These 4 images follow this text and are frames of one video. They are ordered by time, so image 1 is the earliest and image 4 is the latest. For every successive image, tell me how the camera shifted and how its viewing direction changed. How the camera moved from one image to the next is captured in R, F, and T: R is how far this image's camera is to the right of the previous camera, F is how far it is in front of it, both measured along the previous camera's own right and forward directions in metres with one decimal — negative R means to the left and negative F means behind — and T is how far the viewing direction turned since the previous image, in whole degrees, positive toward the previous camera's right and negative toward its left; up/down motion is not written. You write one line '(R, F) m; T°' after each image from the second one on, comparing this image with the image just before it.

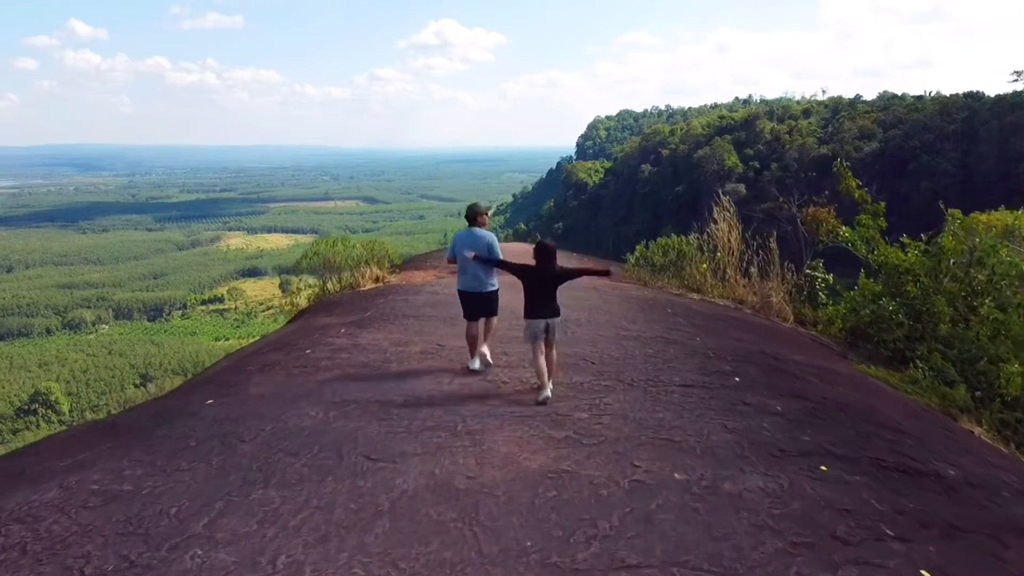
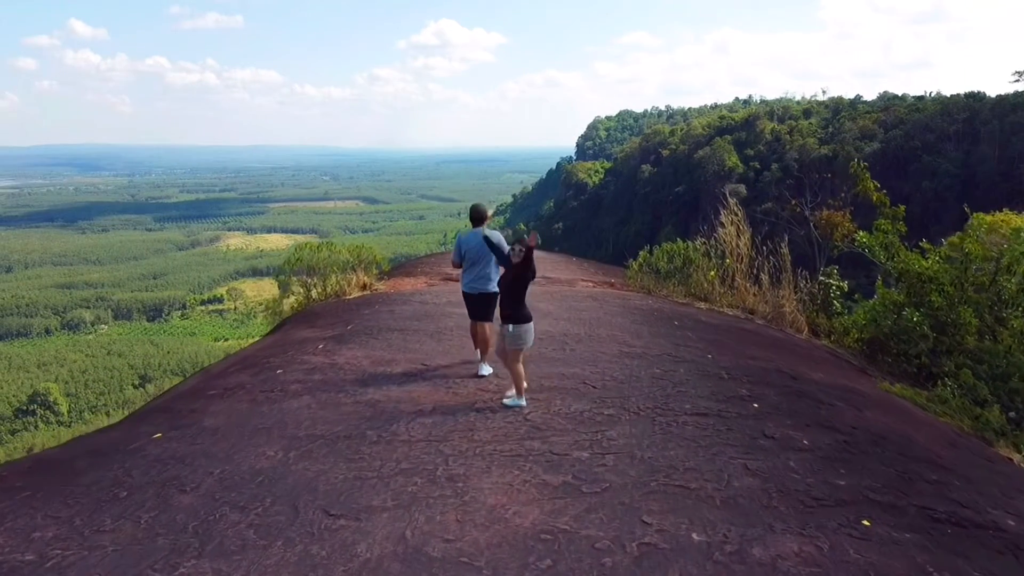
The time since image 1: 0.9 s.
(0.0, +0.5) m; 0°
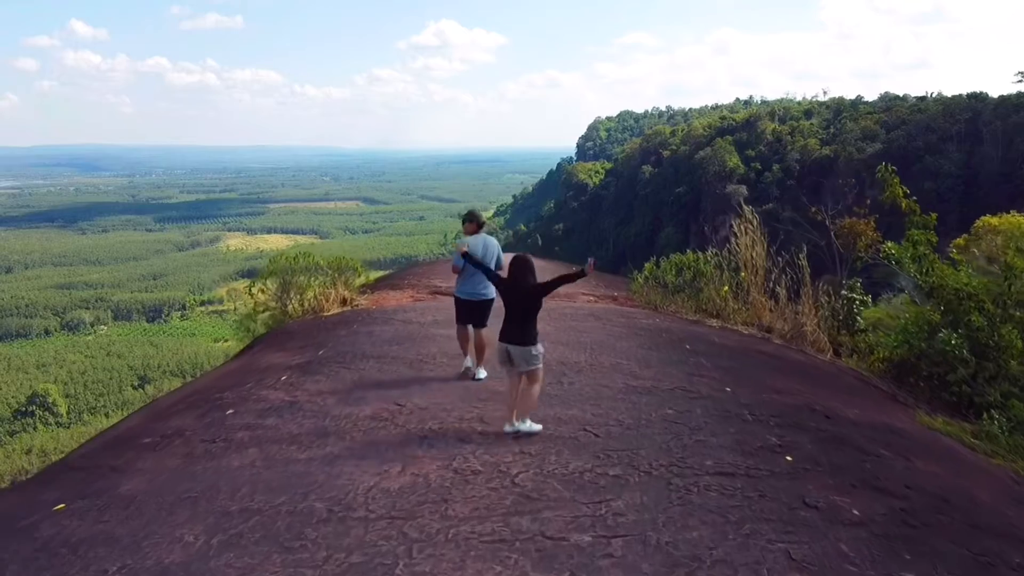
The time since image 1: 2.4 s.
(+0.1, +0.7) m; 0°
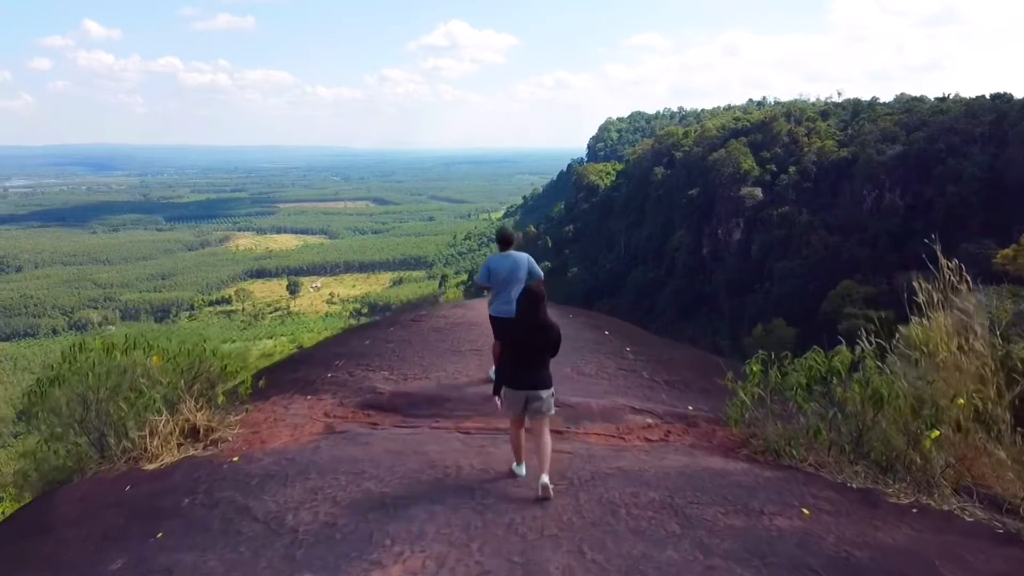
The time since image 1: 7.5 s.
(+0.1, +3.4) m; -1°
